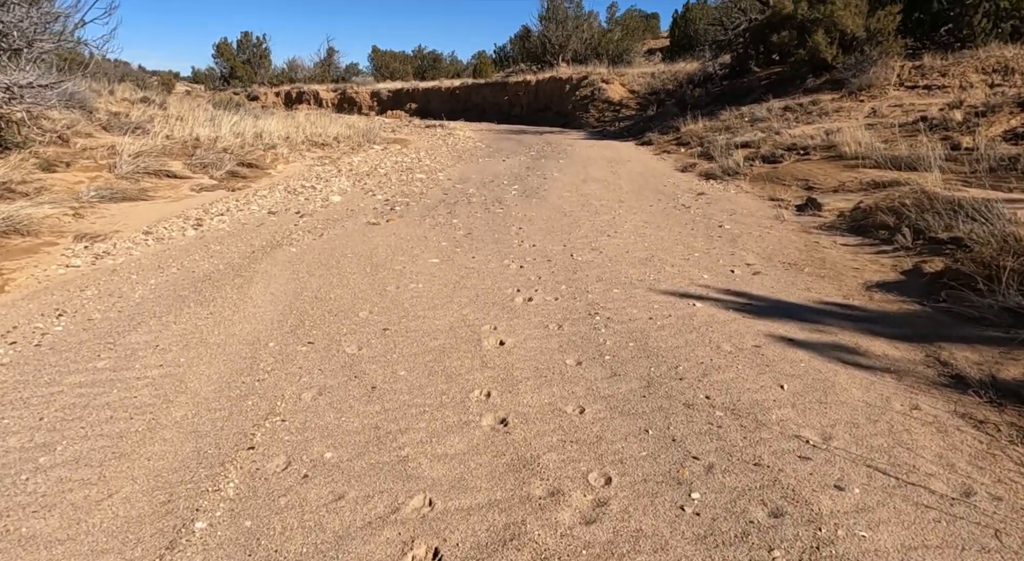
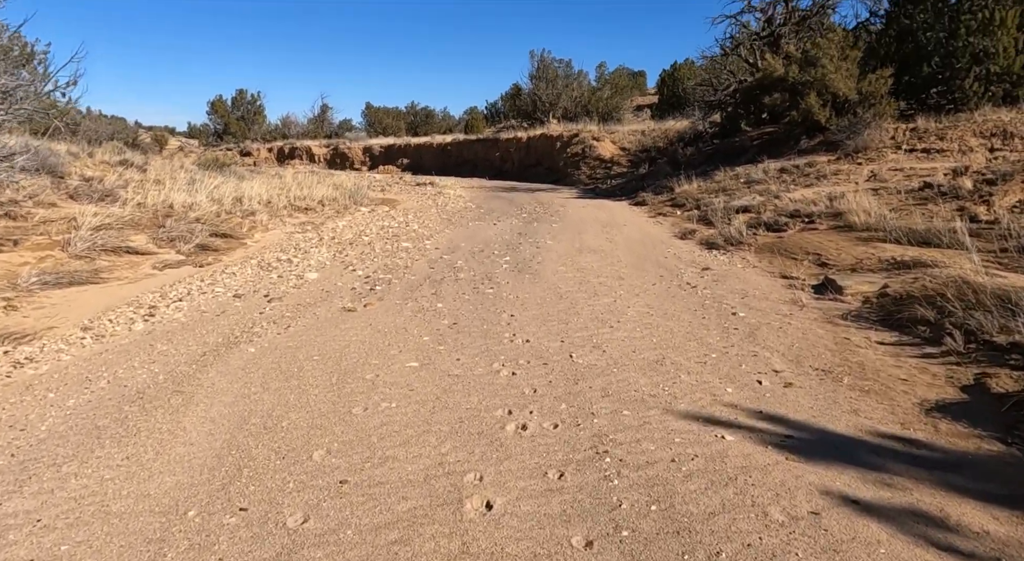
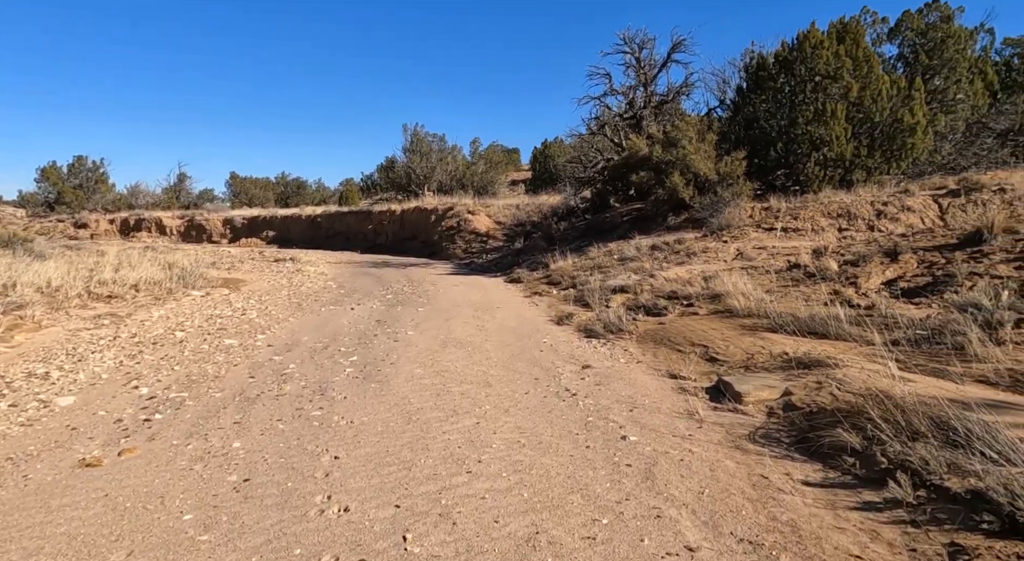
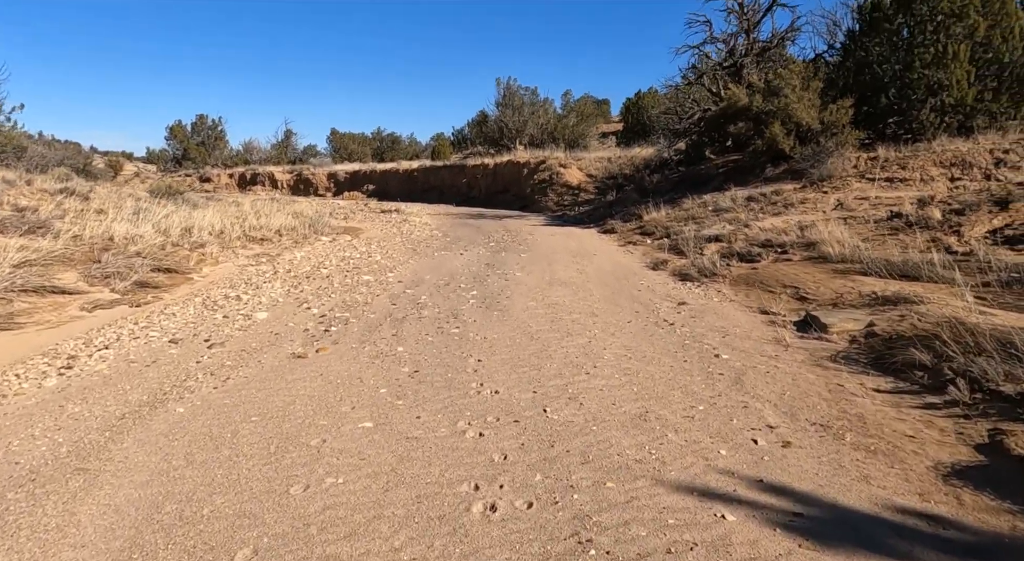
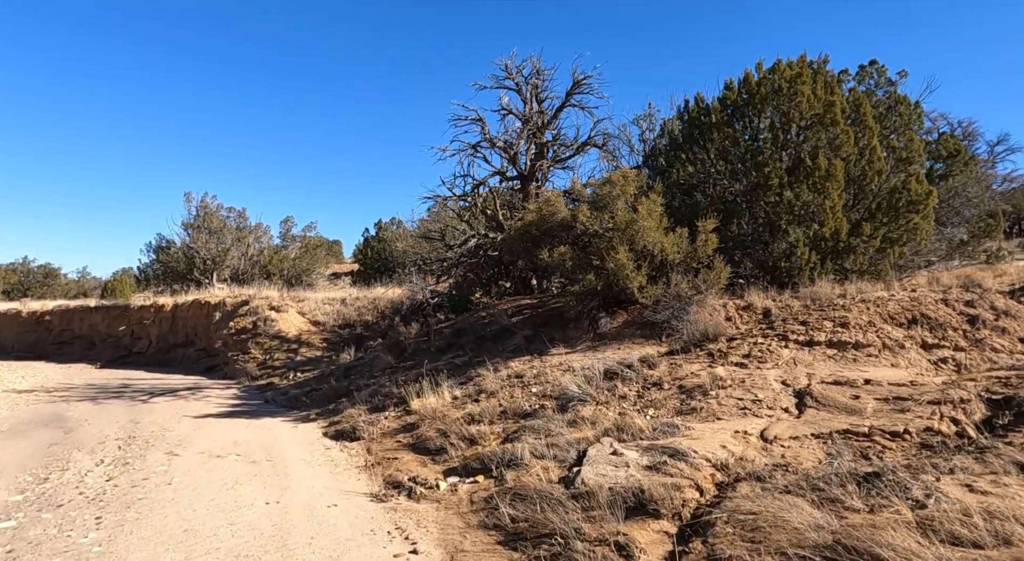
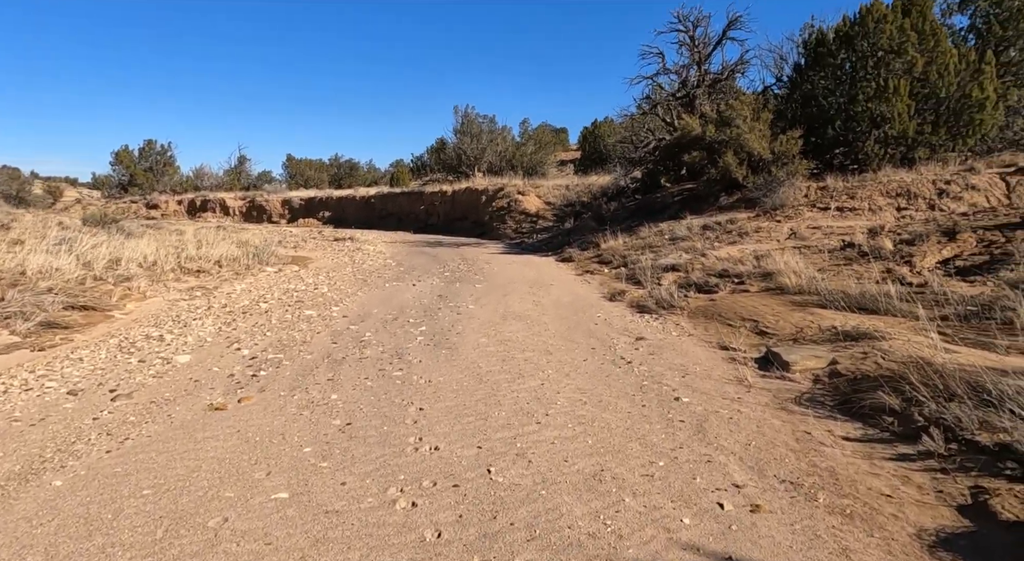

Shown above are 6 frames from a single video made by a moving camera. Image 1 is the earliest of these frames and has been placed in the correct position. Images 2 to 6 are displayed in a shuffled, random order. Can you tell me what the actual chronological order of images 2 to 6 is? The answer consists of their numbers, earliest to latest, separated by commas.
2, 4, 6, 3, 5
